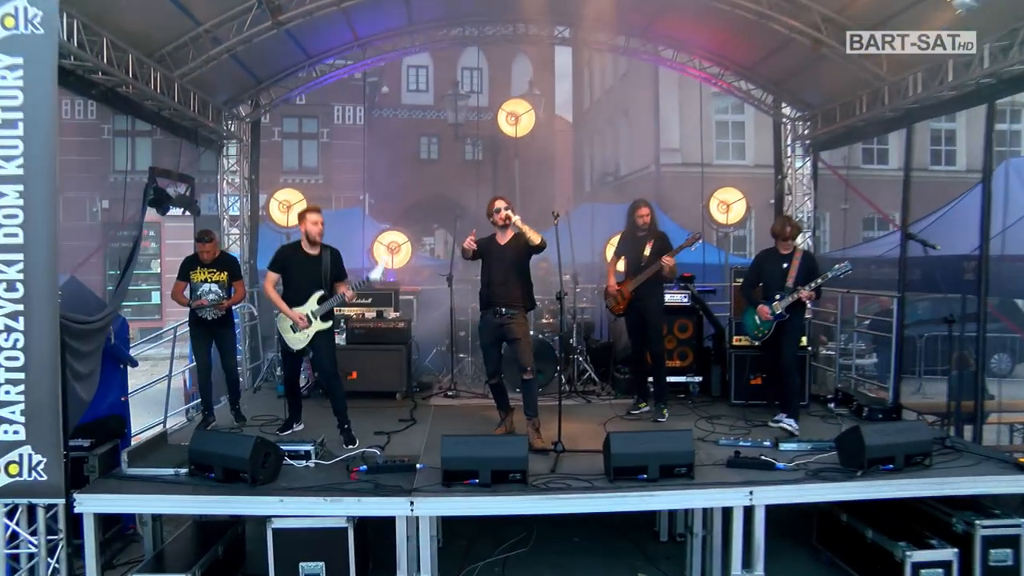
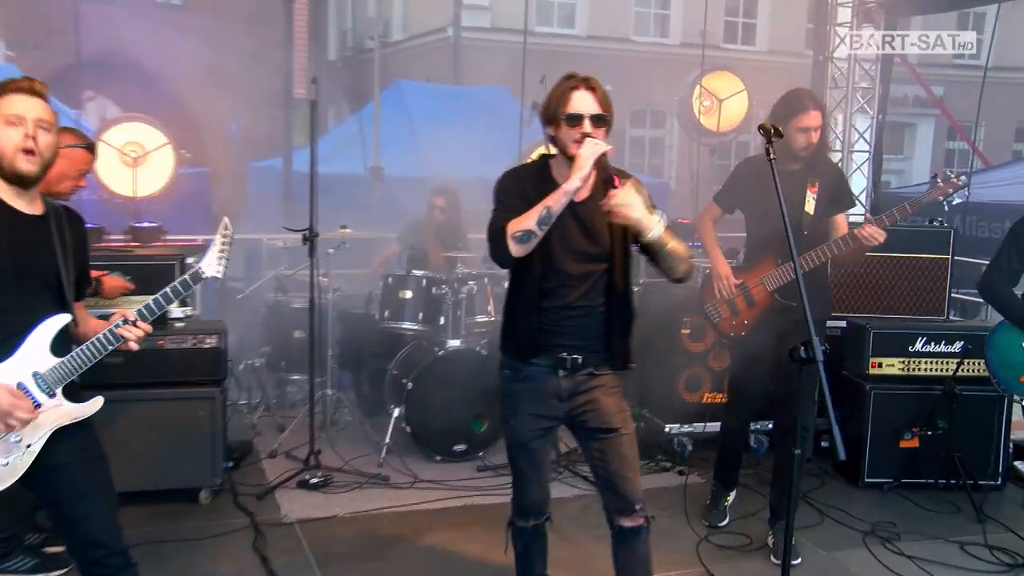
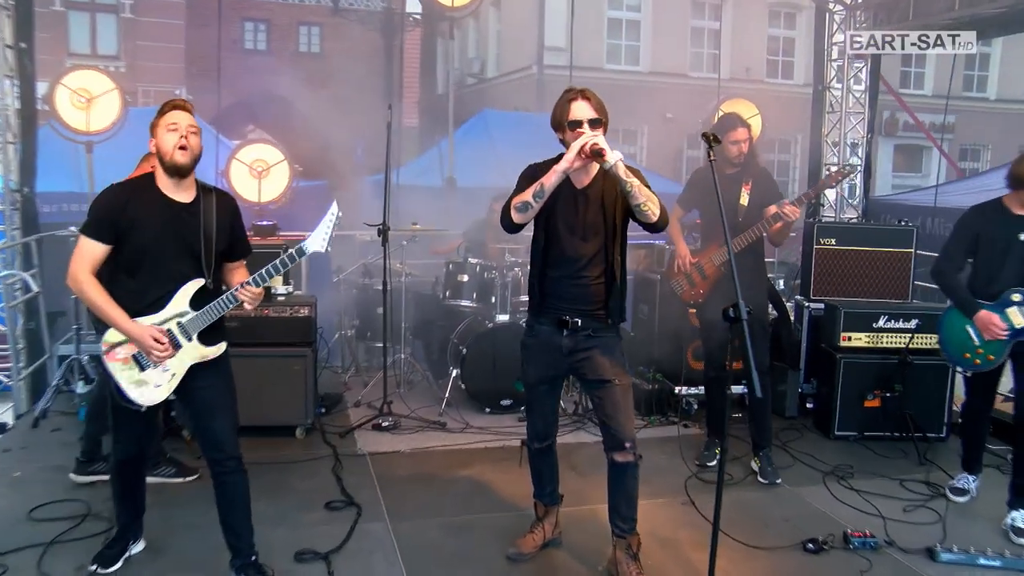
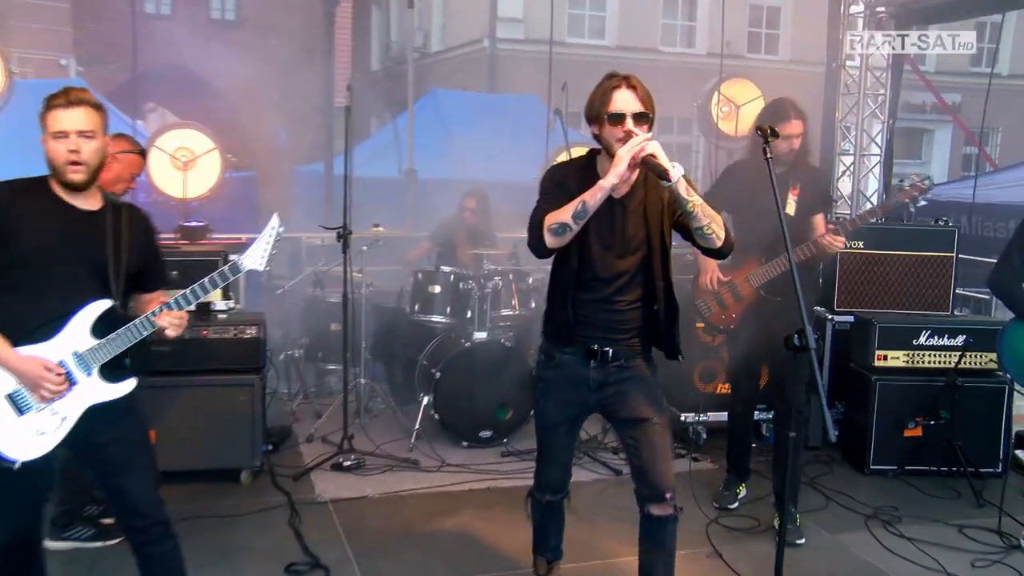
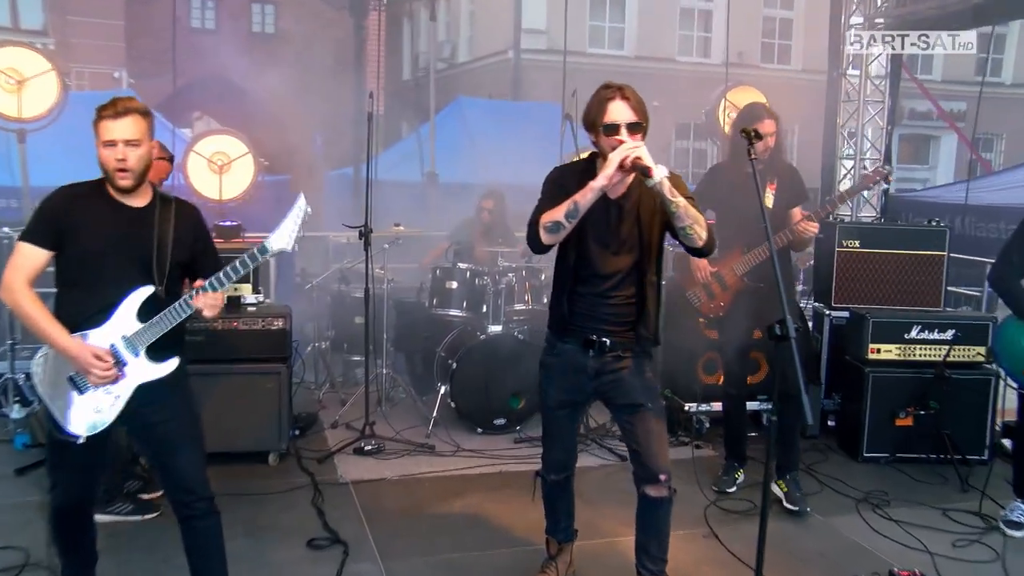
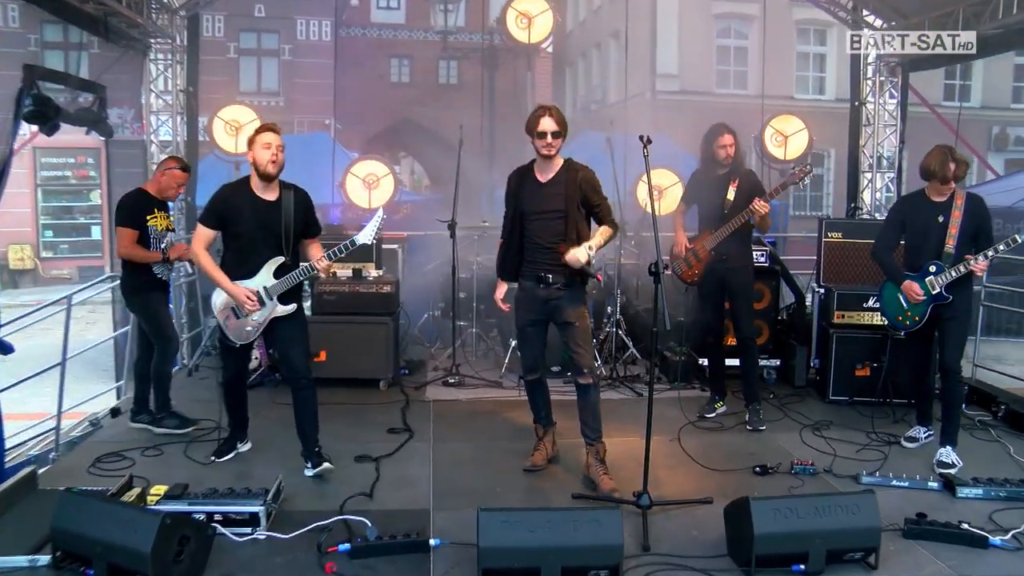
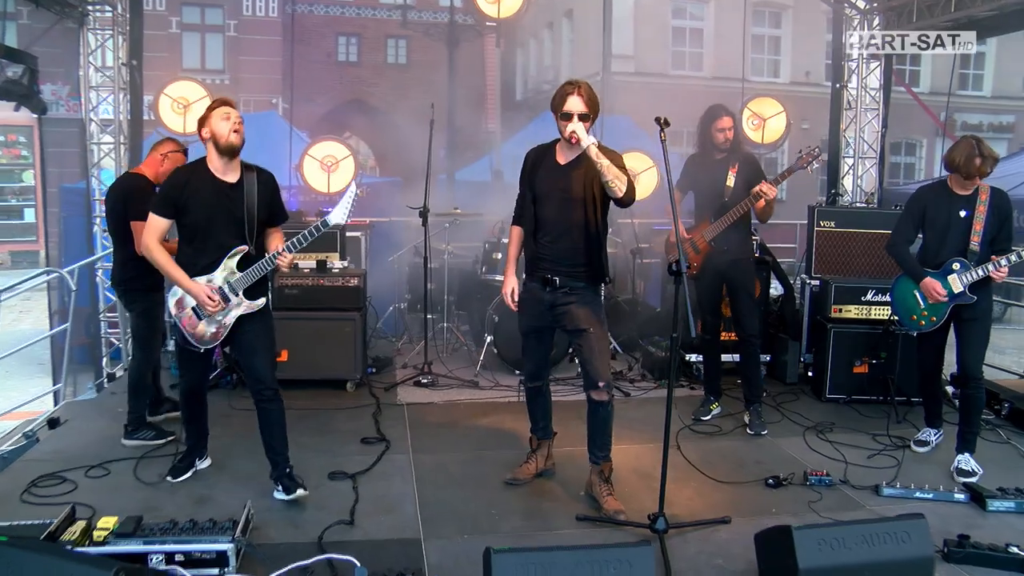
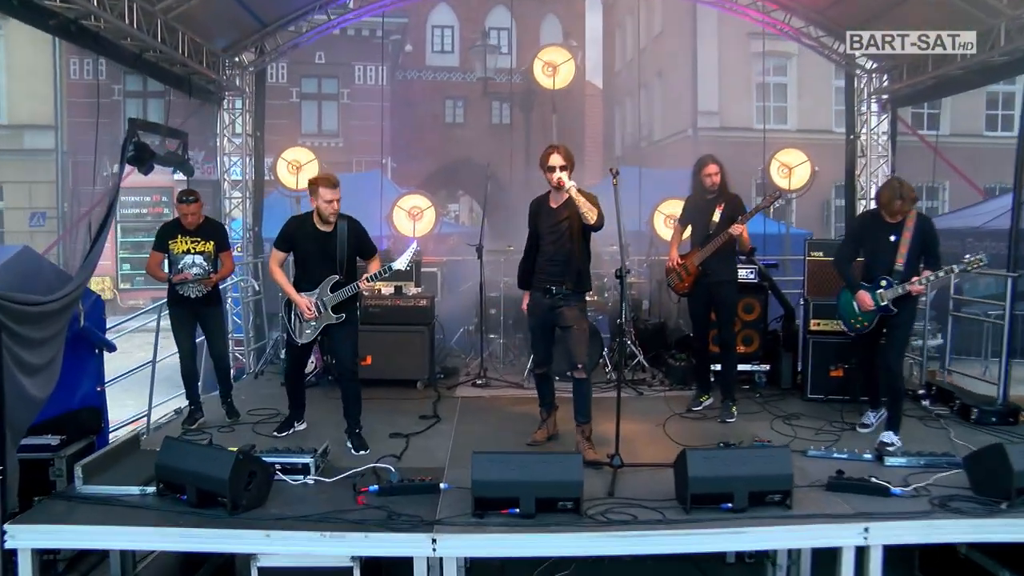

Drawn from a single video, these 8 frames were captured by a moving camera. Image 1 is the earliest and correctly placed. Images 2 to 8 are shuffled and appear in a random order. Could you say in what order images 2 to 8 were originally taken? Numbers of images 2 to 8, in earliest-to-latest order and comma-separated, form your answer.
8, 6, 7, 3, 5, 4, 2
